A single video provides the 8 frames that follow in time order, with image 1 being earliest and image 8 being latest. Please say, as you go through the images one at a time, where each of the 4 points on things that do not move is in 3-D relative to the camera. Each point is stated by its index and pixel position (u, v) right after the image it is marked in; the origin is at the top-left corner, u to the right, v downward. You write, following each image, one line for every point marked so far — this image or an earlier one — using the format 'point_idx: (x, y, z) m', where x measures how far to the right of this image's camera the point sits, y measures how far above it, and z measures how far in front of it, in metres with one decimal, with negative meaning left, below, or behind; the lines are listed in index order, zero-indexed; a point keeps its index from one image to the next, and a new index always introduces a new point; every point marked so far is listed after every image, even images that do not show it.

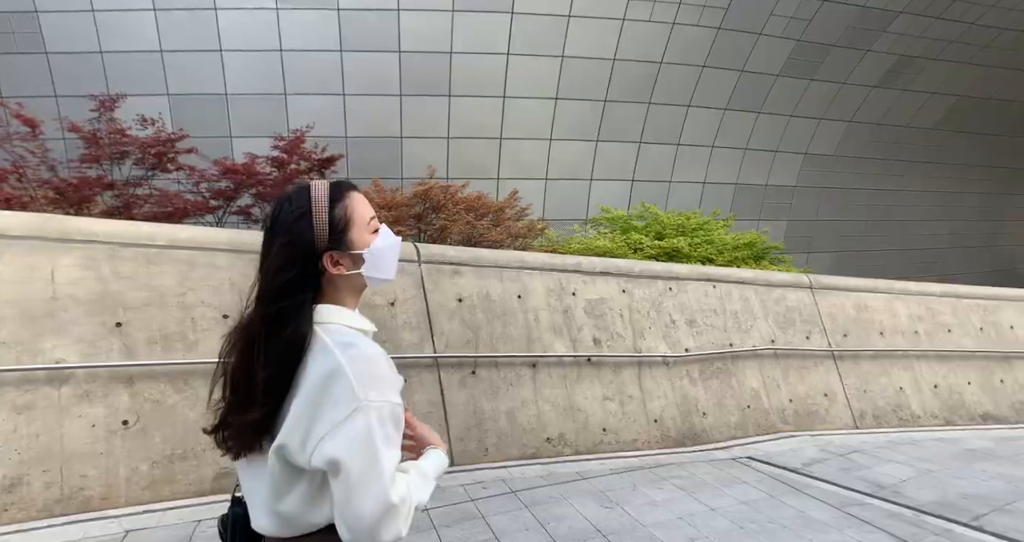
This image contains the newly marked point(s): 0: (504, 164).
0: (-0.2, +2.9, +14.4) m
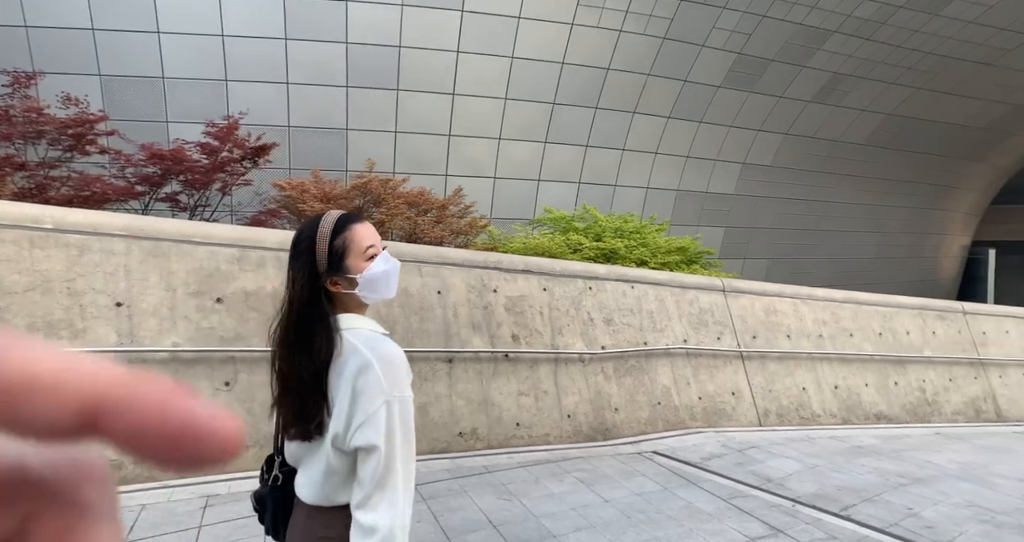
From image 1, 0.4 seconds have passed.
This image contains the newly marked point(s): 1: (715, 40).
0: (-1.6, +3.0, +14.4) m
1: (+5.7, +6.5, +15.2) m
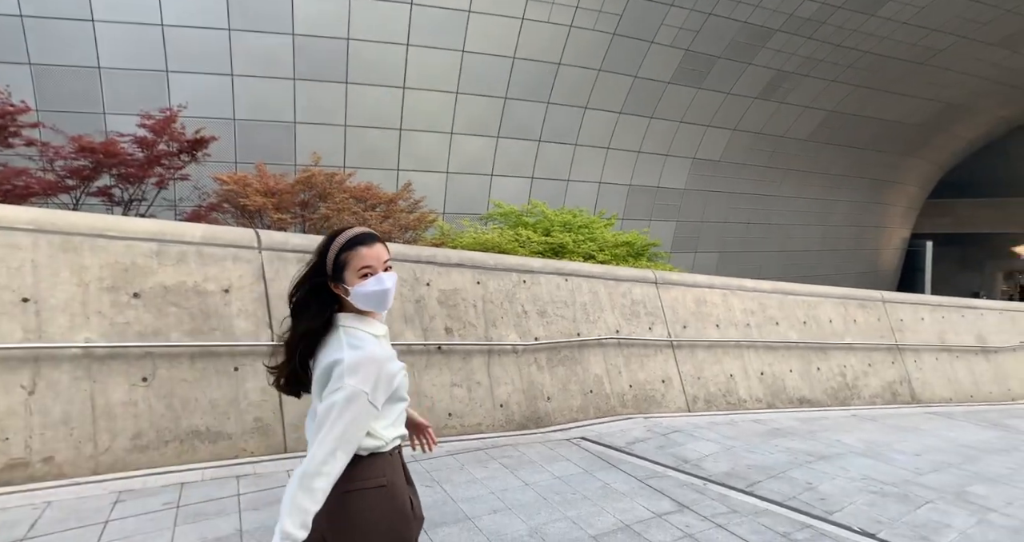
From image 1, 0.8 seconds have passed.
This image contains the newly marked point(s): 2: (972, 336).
0: (-2.9, +3.1, +14.3) m
1: (+4.4, +6.8, +15.6) m
2: (+7.2, -1.0, +8.4) m
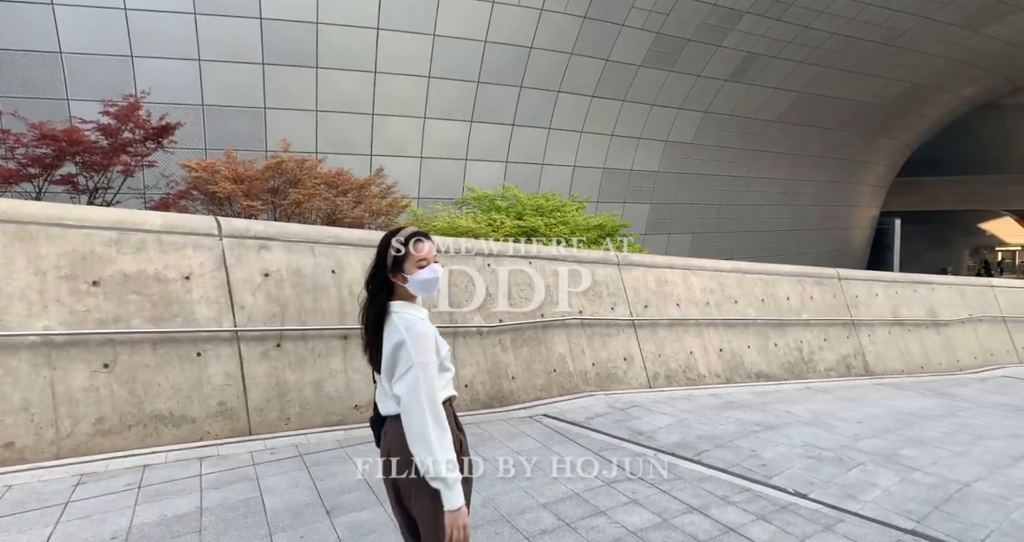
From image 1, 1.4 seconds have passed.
0: (-3.6, +3.5, +14.3) m
1: (+3.6, +7.3, +15.6) m
2: (+6.7, -0.7, +8.8) m
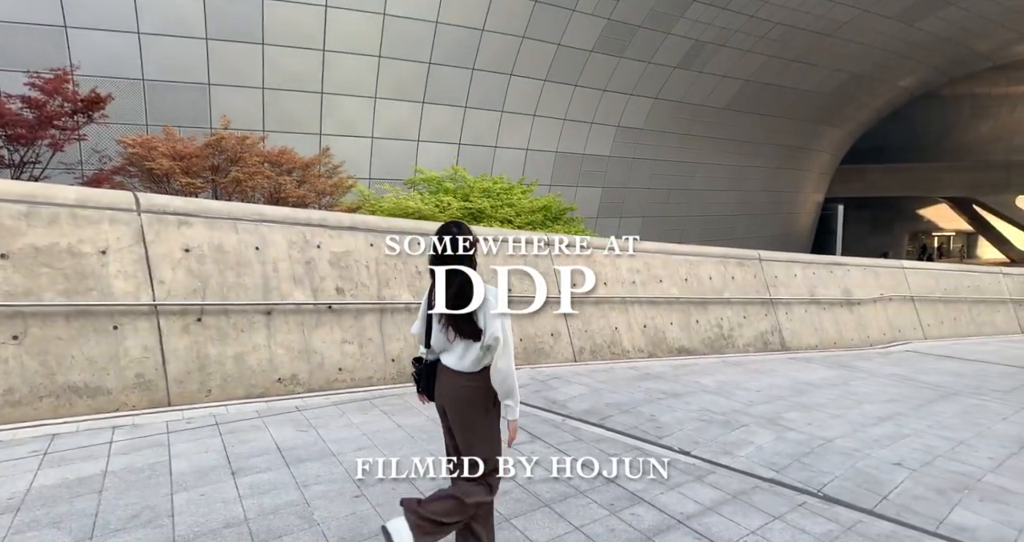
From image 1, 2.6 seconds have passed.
0: (-4.9, +4.0, +14.1) m
1: (+2.2, +7.8, +15.8) m
2: (+5.7, -0.3, +9.4) m
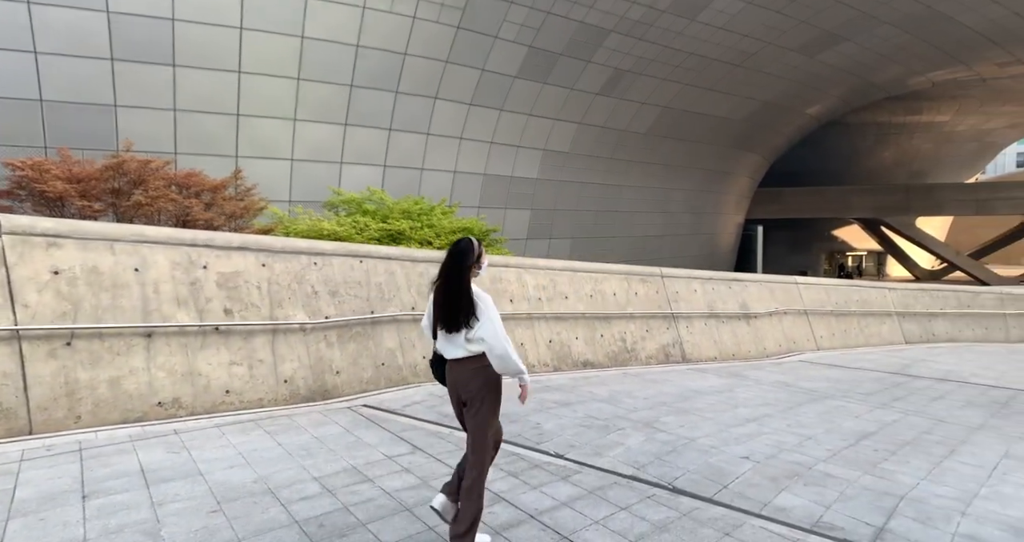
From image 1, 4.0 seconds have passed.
0: (-6.9, +3.3, +13.9) m
1: (-0.1, +7.2, +16.4) m
2: (+4.2, -0.6, +10.1) m
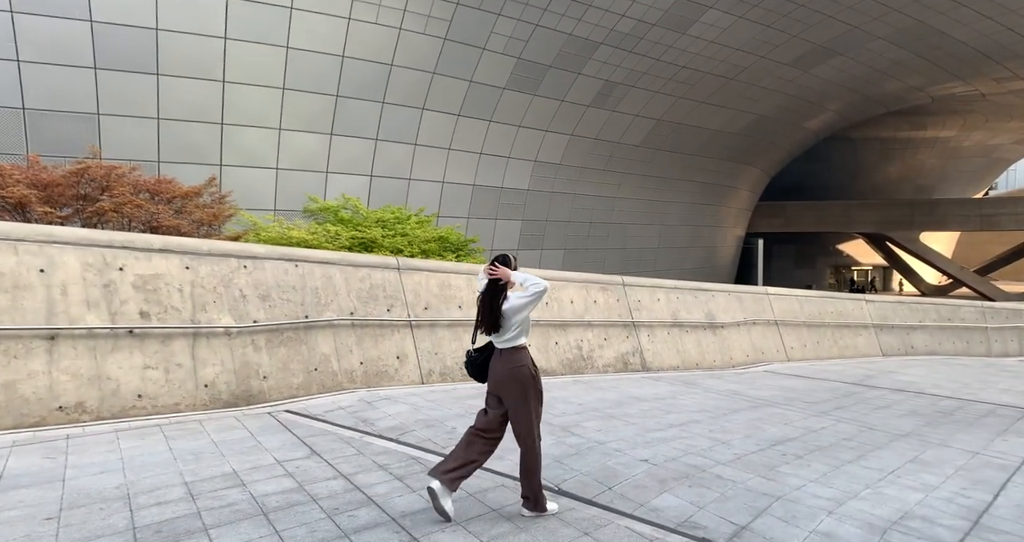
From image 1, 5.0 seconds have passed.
0: (-7.5, +3.1, +14.0) m
1: (-0.7, +6.9, +16.6) m
2: (+3.5, -0.8, +9.9) m
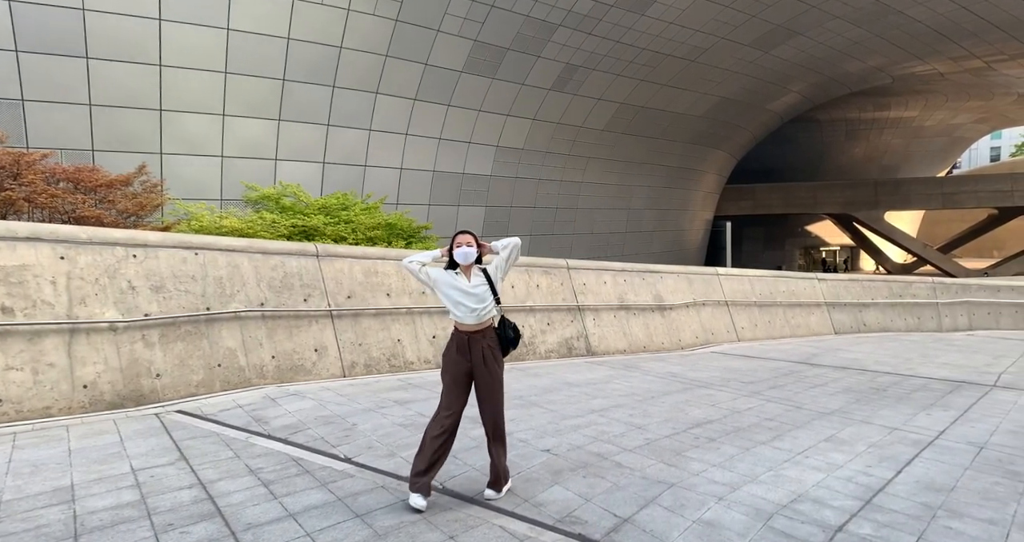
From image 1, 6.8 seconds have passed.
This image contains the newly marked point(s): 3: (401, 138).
0: (-8.8, +3.2, +13.3) m
1: (-2.2, +7.2, +16.0) m
2: (+2.5, -0.4, +9.7) m
3: (-3.7, +4.0, +16.5) m
